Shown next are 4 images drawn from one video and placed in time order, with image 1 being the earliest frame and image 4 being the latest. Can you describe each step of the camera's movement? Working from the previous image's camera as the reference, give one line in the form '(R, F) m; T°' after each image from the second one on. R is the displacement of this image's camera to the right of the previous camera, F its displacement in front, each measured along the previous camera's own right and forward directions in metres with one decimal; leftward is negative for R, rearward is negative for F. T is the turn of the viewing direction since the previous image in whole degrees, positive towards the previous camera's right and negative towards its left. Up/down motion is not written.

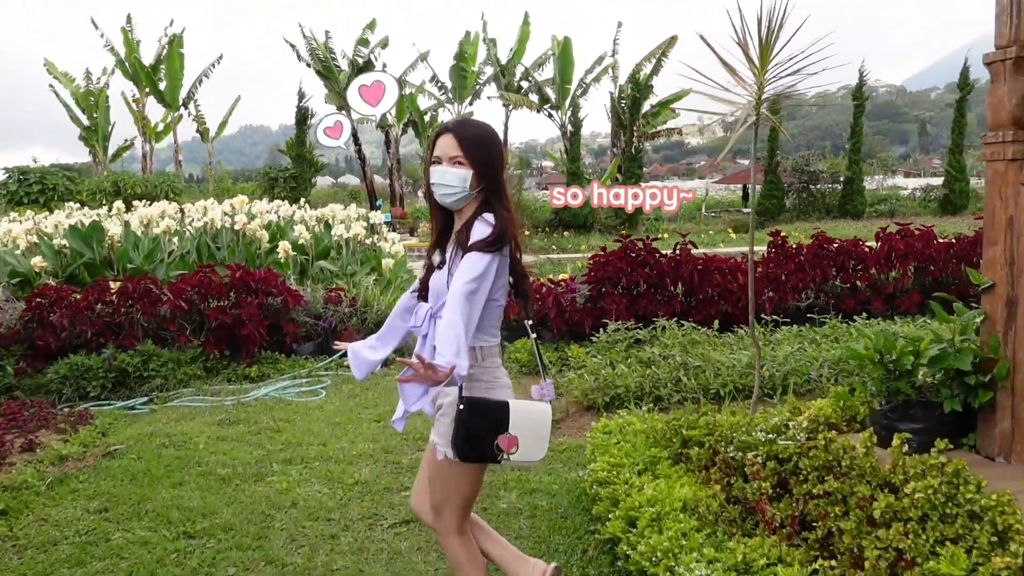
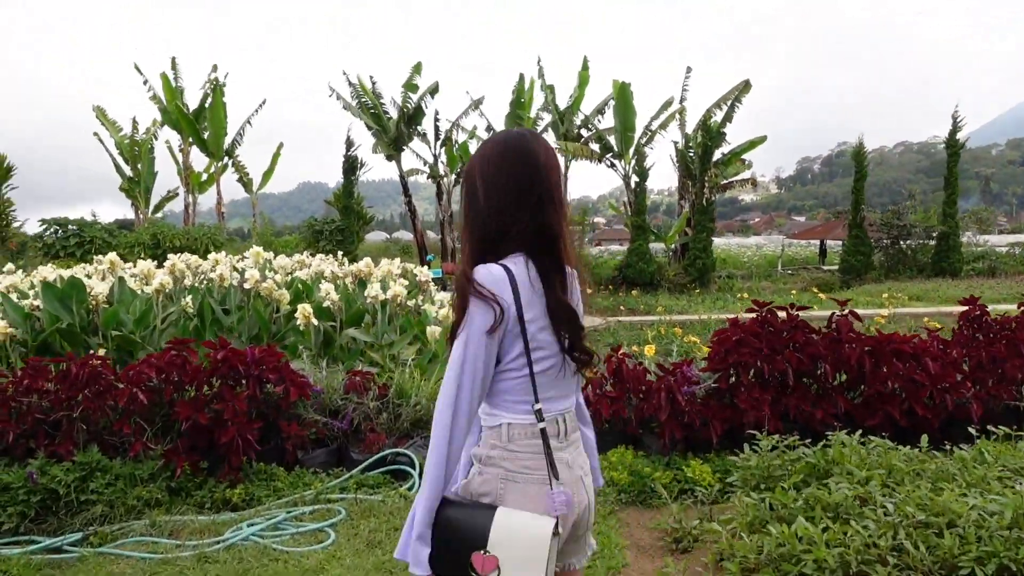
(-0.2, +1.6) m; -3°
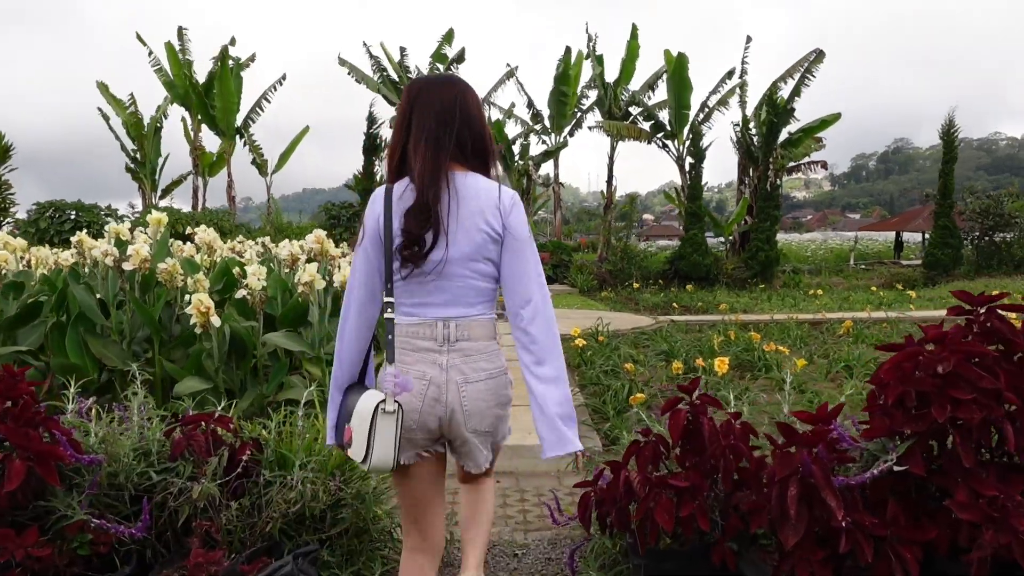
(+0.2, +2.0) m; -3°
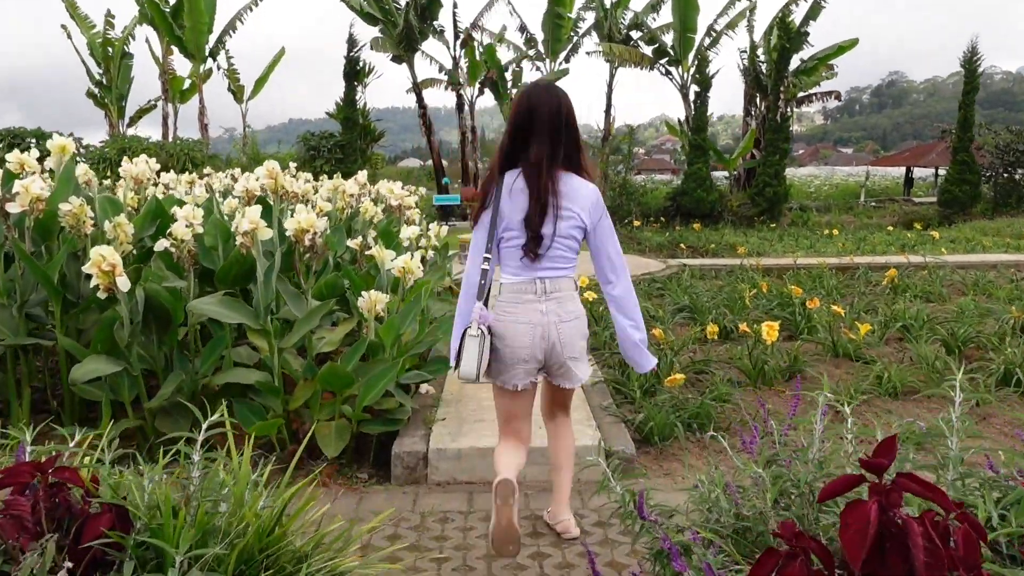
(-0.1, +0.9) m; +1°
